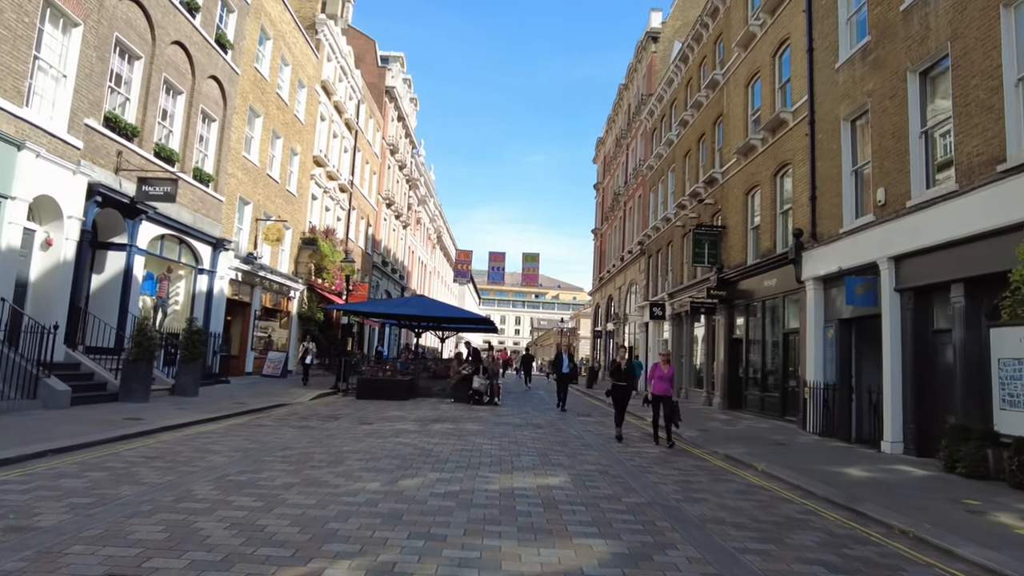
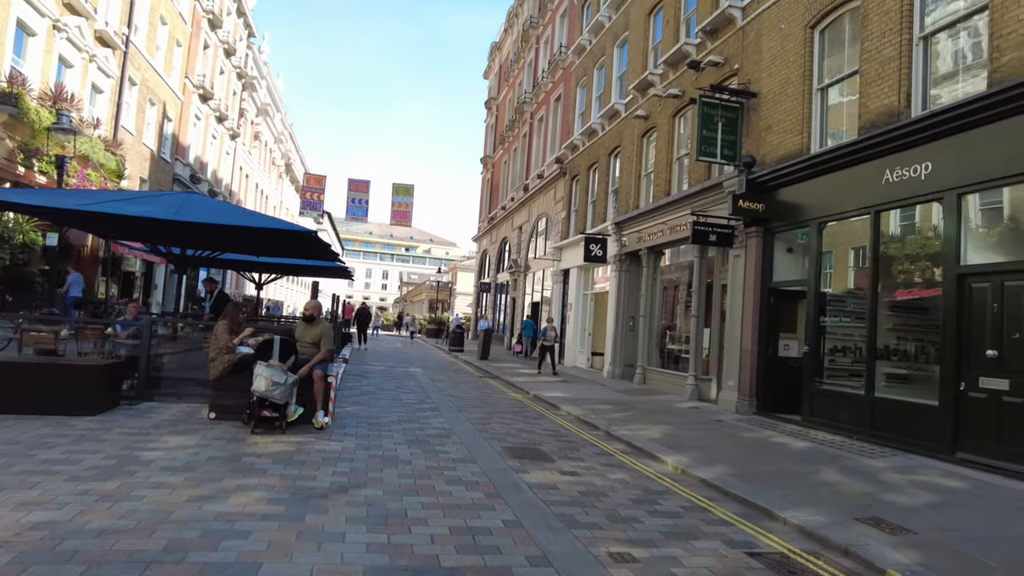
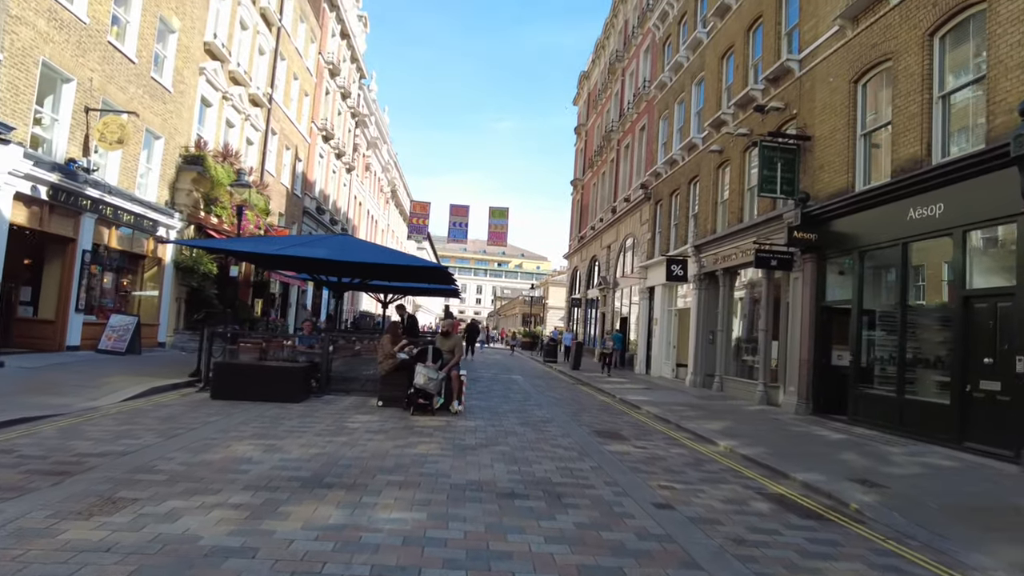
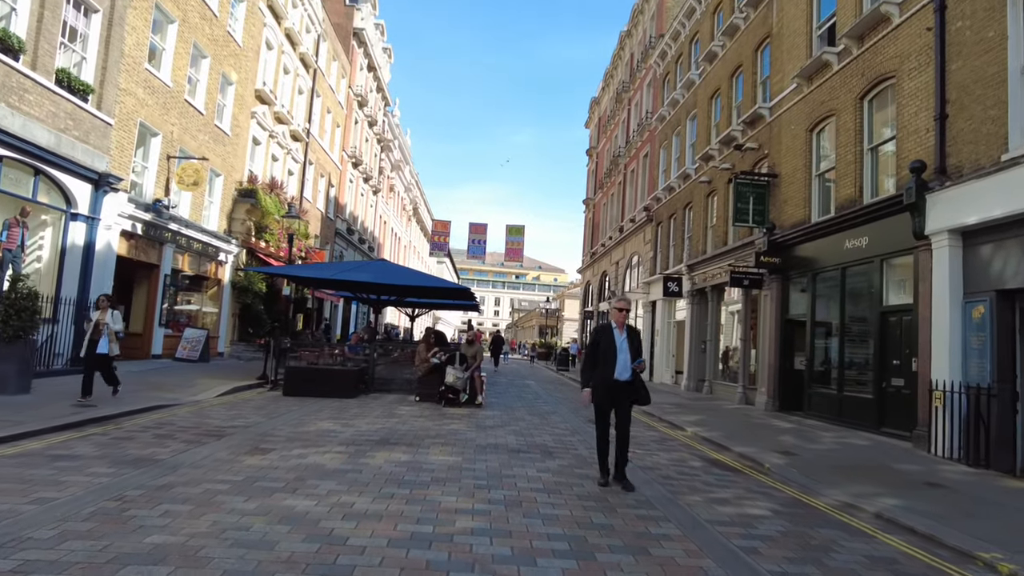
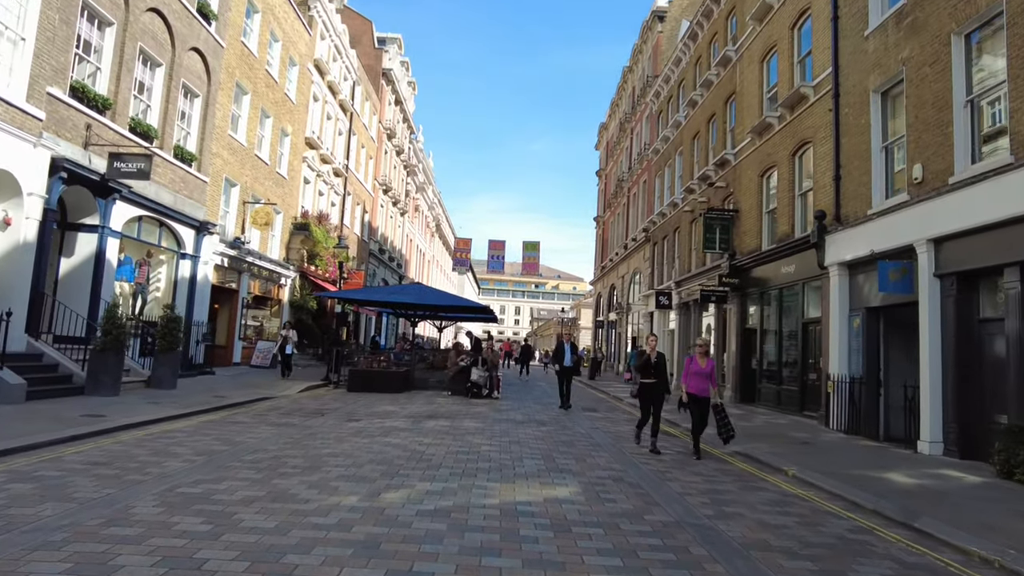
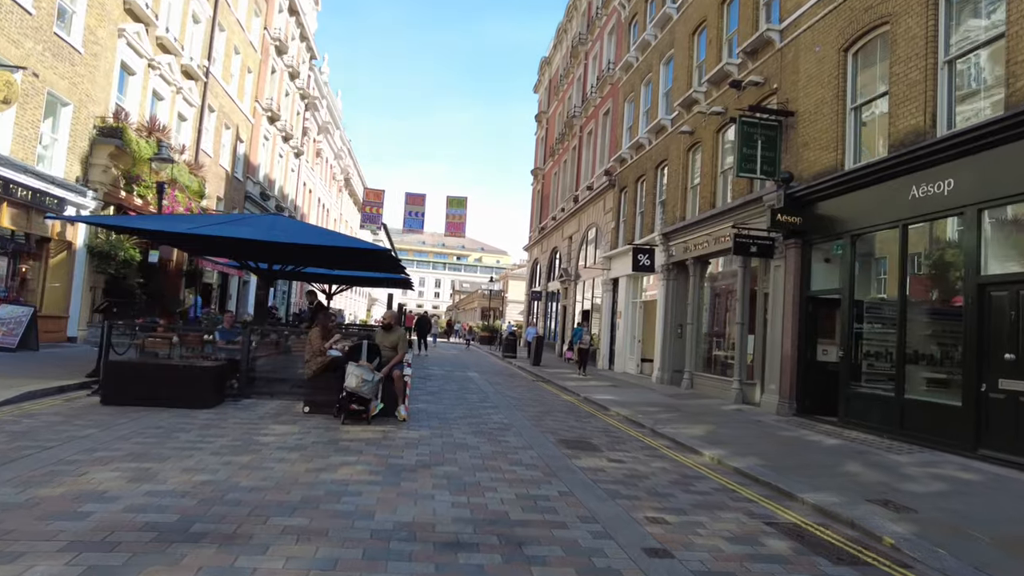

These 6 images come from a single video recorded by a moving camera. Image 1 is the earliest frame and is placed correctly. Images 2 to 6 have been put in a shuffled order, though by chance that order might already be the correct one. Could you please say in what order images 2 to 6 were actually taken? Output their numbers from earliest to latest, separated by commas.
5, 4, 3, 6, 2
